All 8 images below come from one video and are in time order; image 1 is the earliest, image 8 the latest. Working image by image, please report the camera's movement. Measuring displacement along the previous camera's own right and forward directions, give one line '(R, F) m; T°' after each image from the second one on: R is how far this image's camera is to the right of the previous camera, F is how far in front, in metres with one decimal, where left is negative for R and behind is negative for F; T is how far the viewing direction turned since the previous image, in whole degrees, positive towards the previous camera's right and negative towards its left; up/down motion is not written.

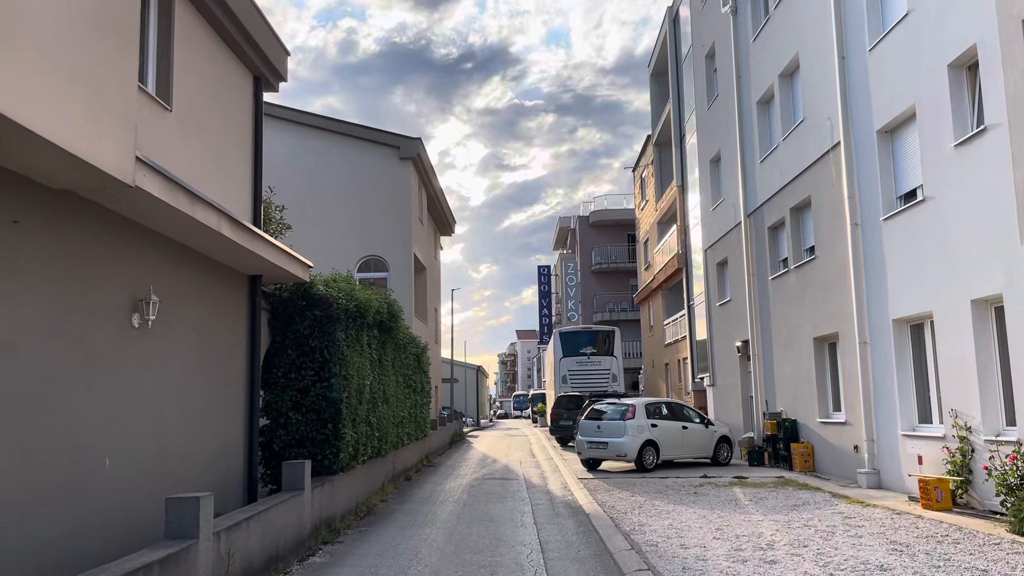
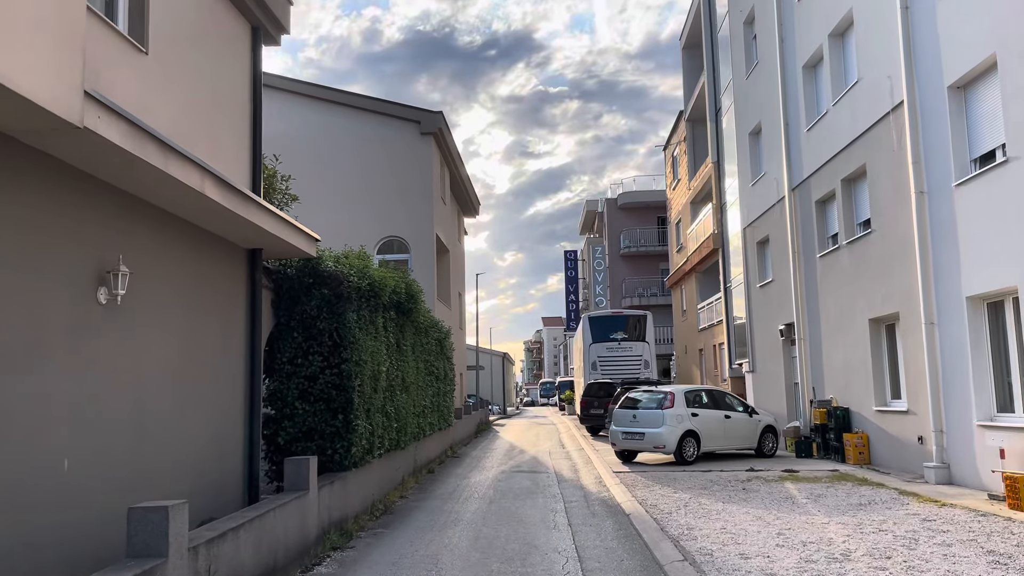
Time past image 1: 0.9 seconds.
(-0.1, +1.0) m; -2°
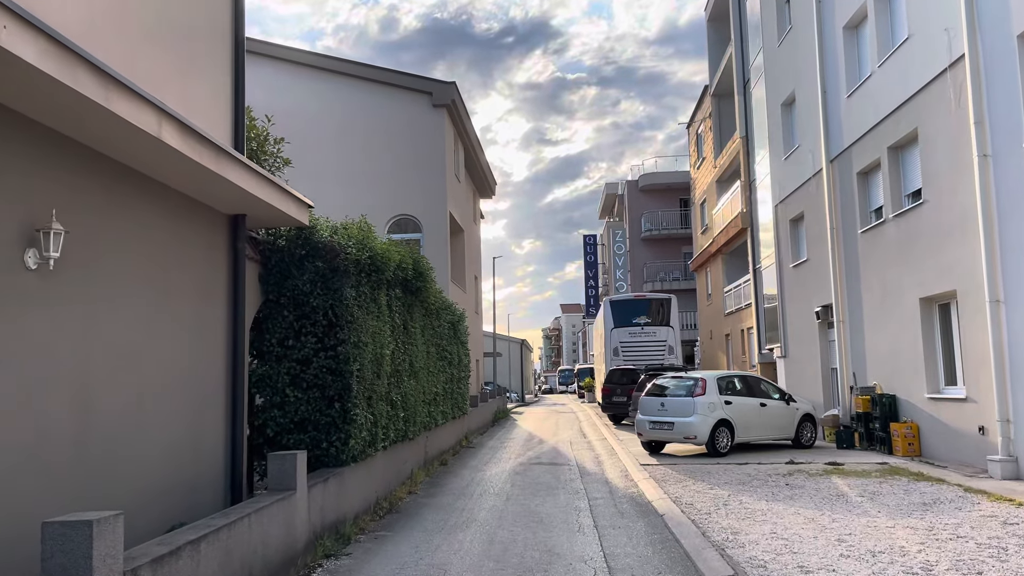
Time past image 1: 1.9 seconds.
(0.0, +1.0) m; -1°
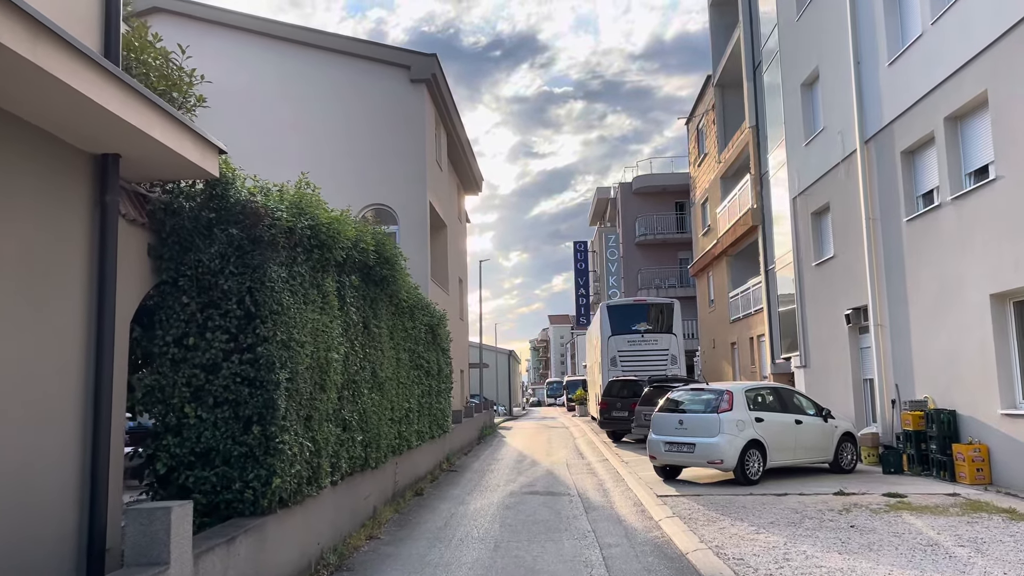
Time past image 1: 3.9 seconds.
(0.0, +2.1) m; +1°
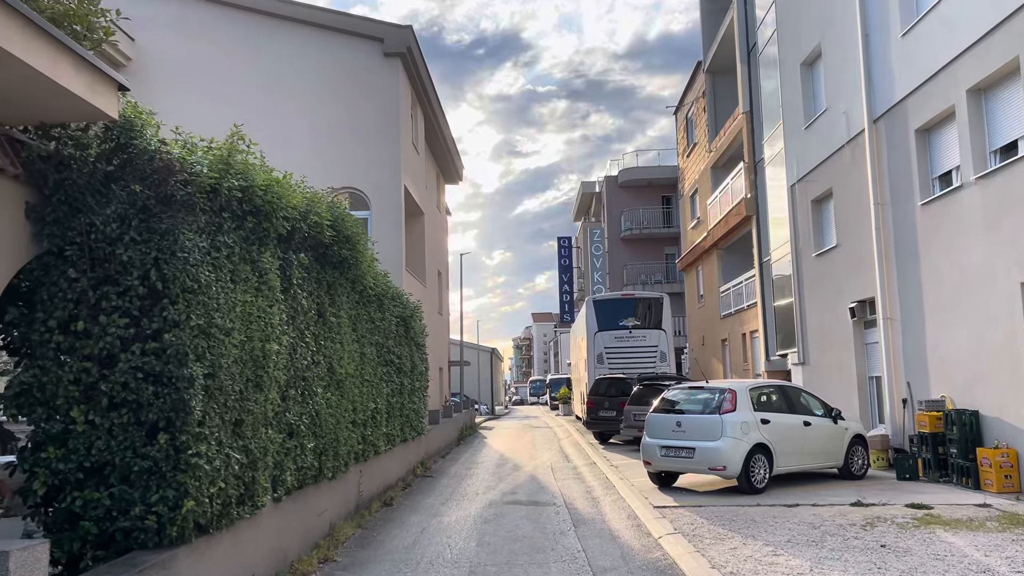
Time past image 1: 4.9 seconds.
(0.0, +1.1) m; +1°
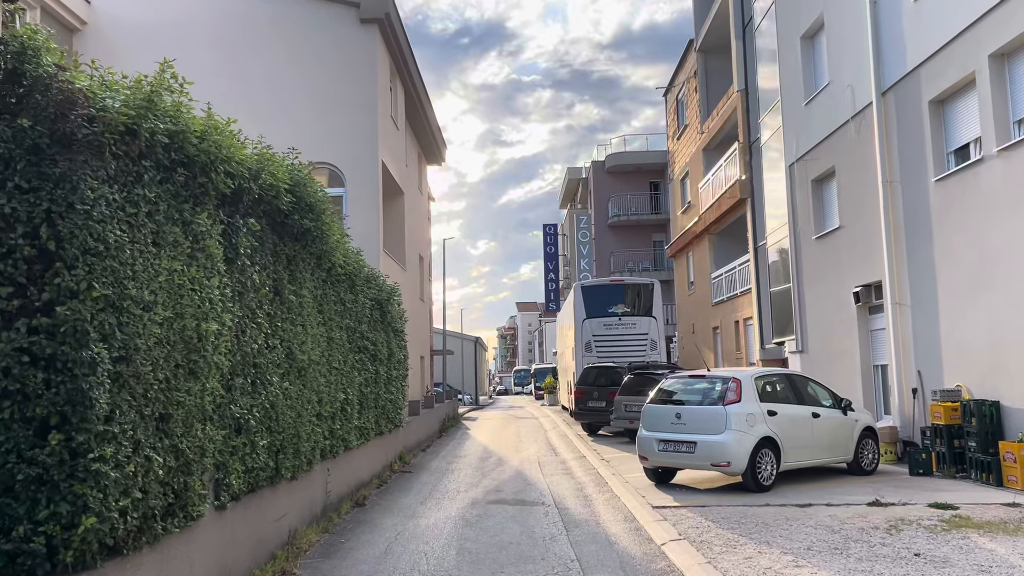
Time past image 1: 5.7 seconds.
(0.0, +0.9) m; +1°
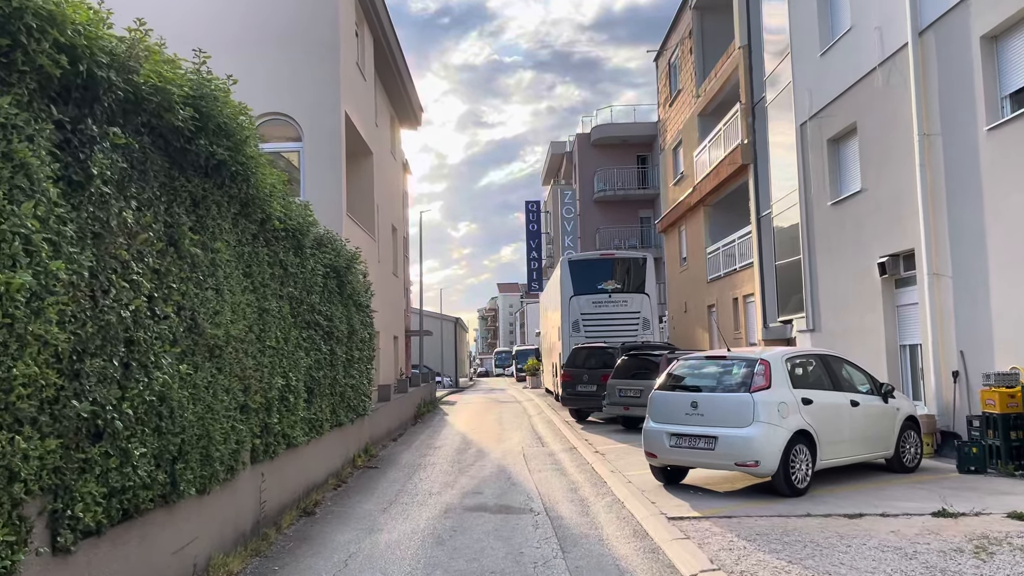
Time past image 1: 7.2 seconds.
(0.0, +1.6) m; +1°
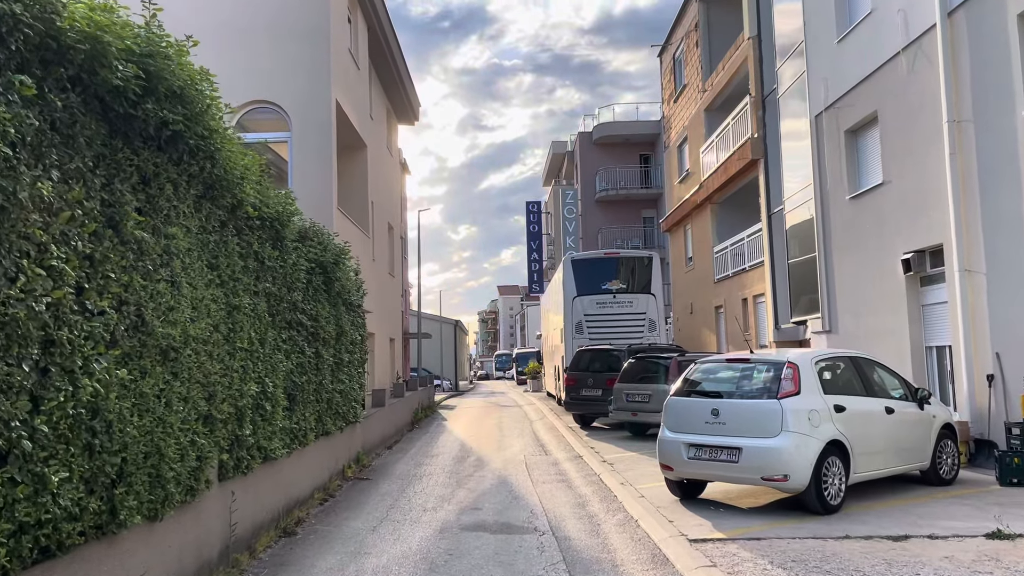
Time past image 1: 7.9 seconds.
(0.0, +0.7) m; 0°
